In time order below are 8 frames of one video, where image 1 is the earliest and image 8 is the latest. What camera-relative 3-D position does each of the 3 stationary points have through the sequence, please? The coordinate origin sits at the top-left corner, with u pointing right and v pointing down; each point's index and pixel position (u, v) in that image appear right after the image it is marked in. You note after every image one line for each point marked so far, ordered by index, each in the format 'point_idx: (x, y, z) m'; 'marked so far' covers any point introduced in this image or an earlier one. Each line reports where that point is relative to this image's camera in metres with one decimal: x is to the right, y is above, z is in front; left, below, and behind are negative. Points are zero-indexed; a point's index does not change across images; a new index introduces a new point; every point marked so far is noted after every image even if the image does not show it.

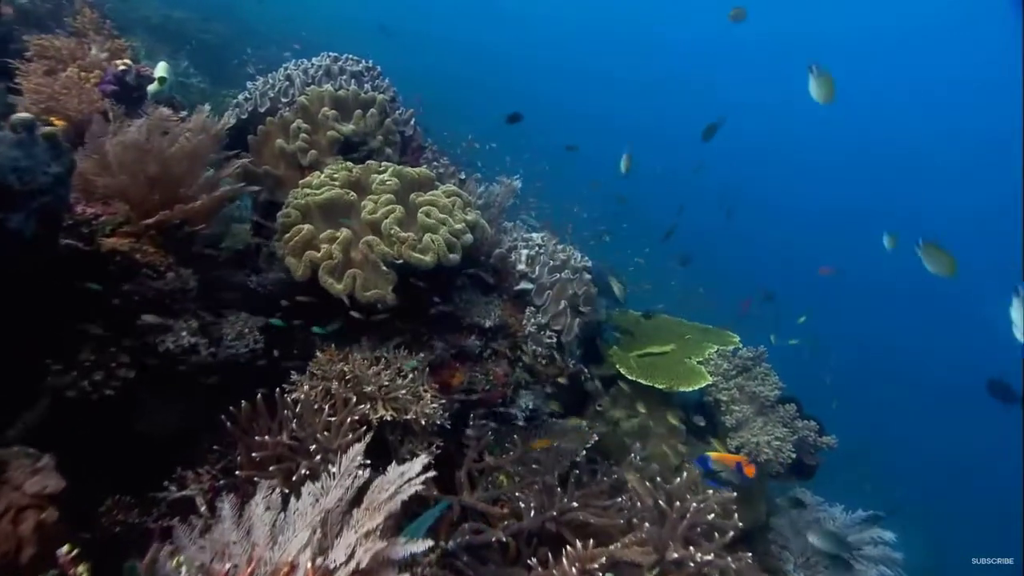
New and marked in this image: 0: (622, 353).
0: (+1.3, -0.8, +6.5) m
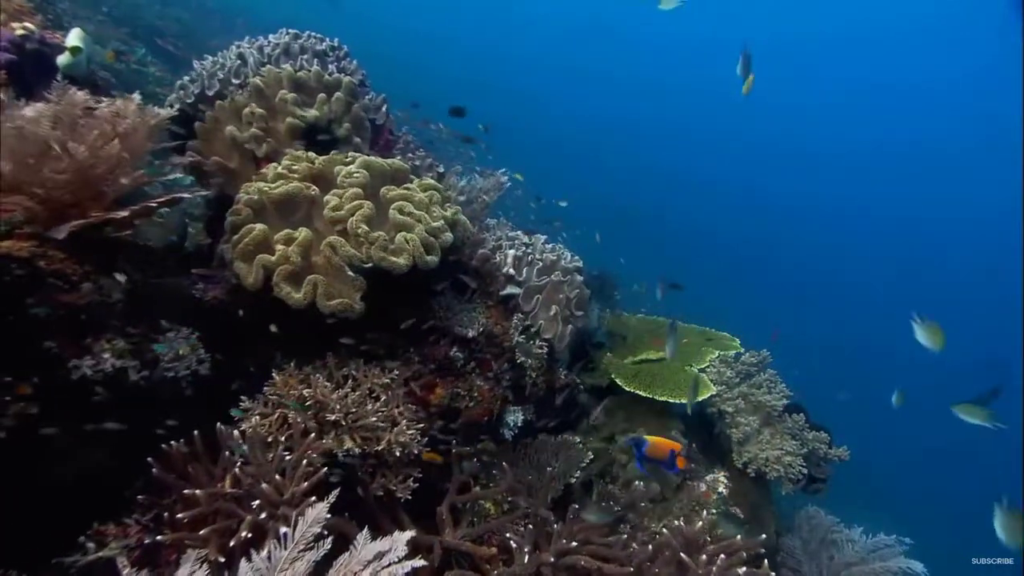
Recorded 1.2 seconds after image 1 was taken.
0: (+1.2, -0.8, +6.0) m
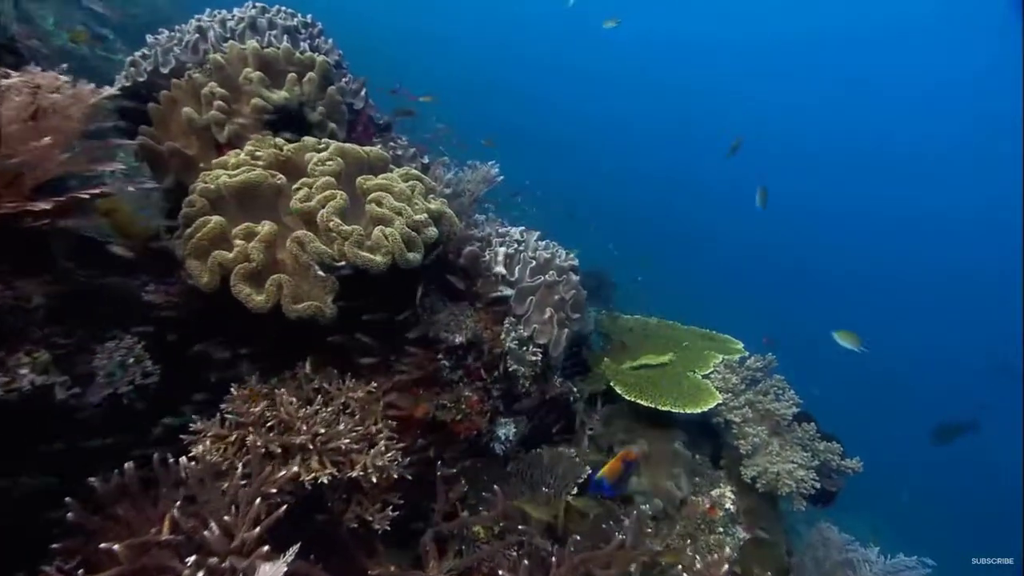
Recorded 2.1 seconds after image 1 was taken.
0: (+1.1, -0.8, +5.6) m
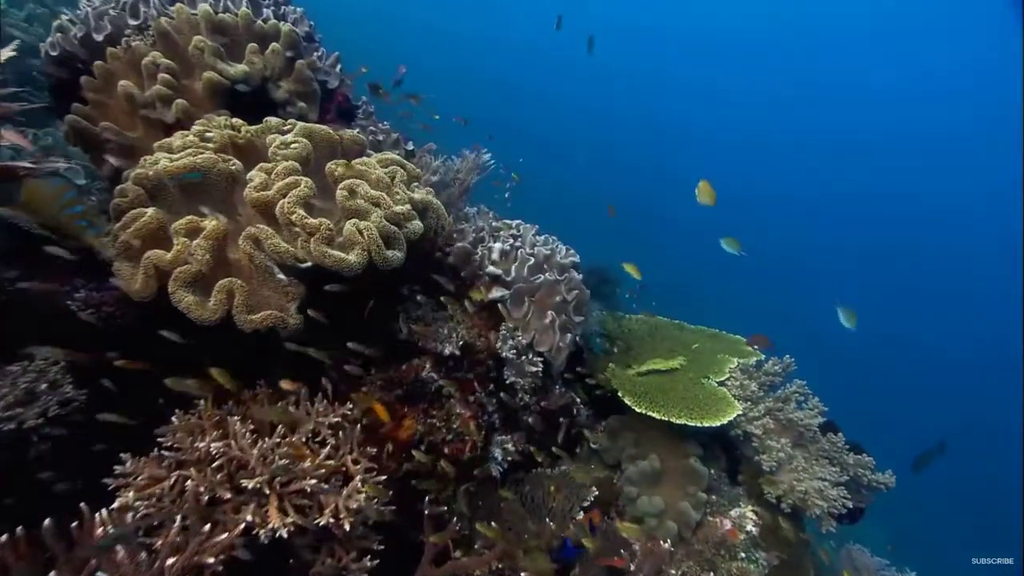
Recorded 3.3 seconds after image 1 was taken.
0: (+1.0, -0.8, +5.1) m
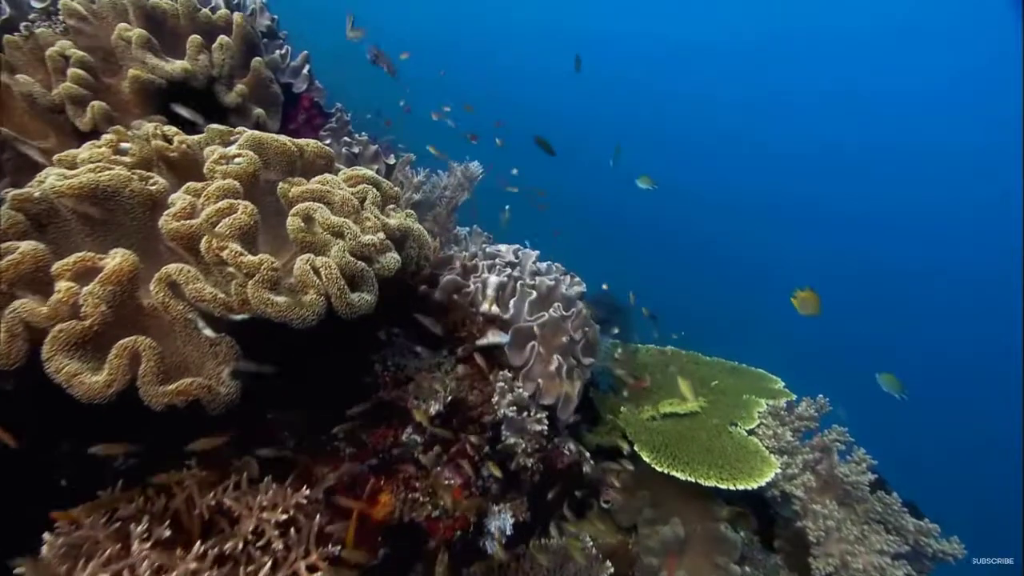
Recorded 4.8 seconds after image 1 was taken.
0: (+1.0, -1.1, +4.4) m
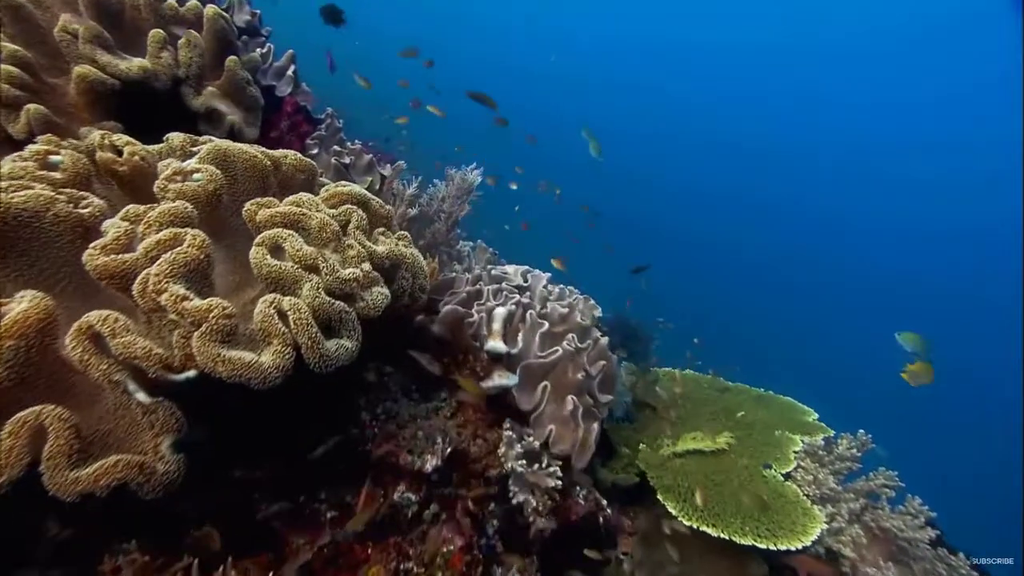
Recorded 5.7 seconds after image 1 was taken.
0: (+1.1, -1.3, +3.9) m
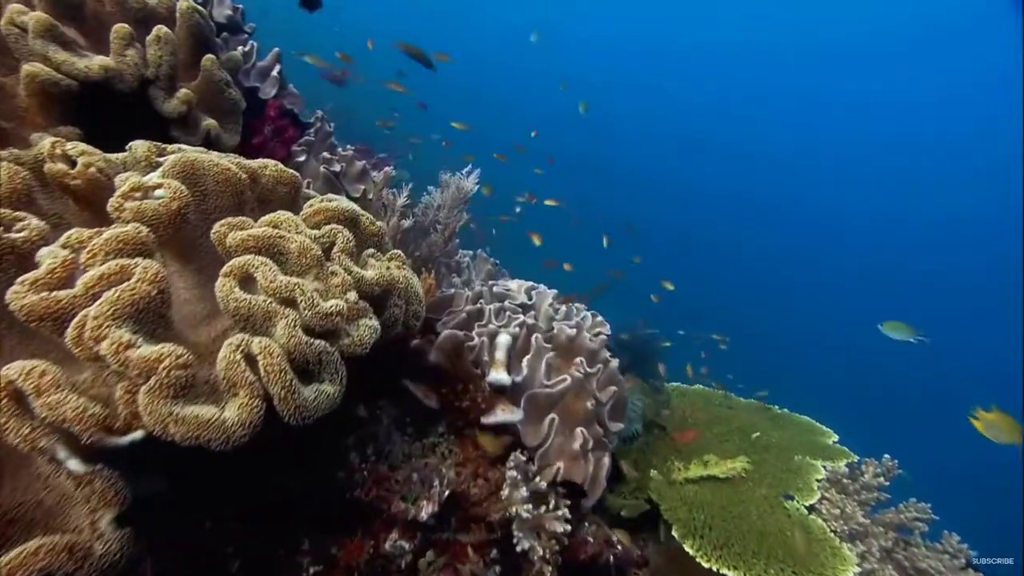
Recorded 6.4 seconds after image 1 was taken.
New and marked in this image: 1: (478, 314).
0: (+1.1, -1.4, +3.6) m
1: (-0.2, -0.1, +3.1) m
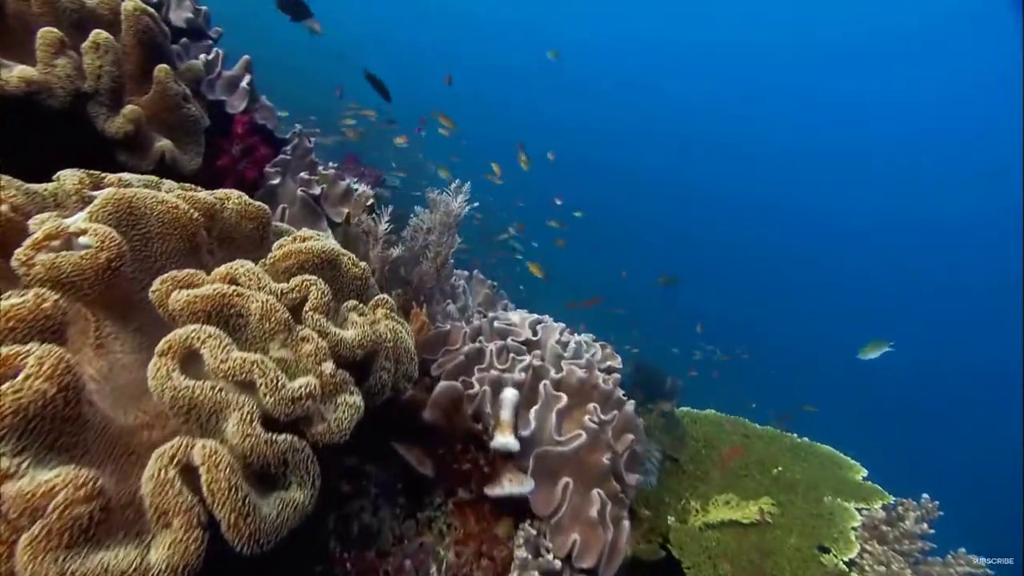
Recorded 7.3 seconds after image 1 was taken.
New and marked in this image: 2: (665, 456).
0: (+1.1, -1.6, +3.2) m
1: (-0.2, -0.3, +2.7) m
2: (+1.2, -1.3, +4.0) m
